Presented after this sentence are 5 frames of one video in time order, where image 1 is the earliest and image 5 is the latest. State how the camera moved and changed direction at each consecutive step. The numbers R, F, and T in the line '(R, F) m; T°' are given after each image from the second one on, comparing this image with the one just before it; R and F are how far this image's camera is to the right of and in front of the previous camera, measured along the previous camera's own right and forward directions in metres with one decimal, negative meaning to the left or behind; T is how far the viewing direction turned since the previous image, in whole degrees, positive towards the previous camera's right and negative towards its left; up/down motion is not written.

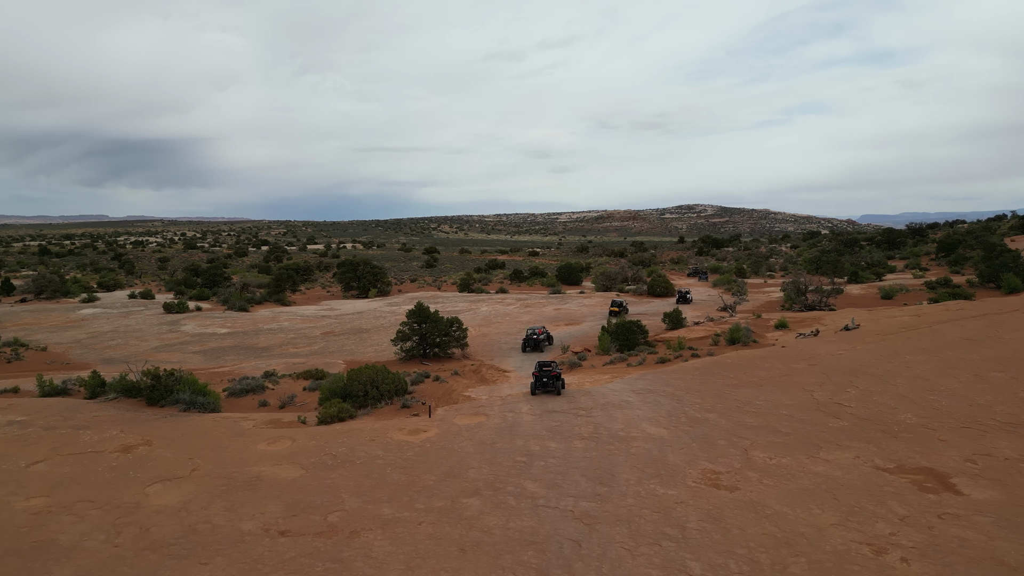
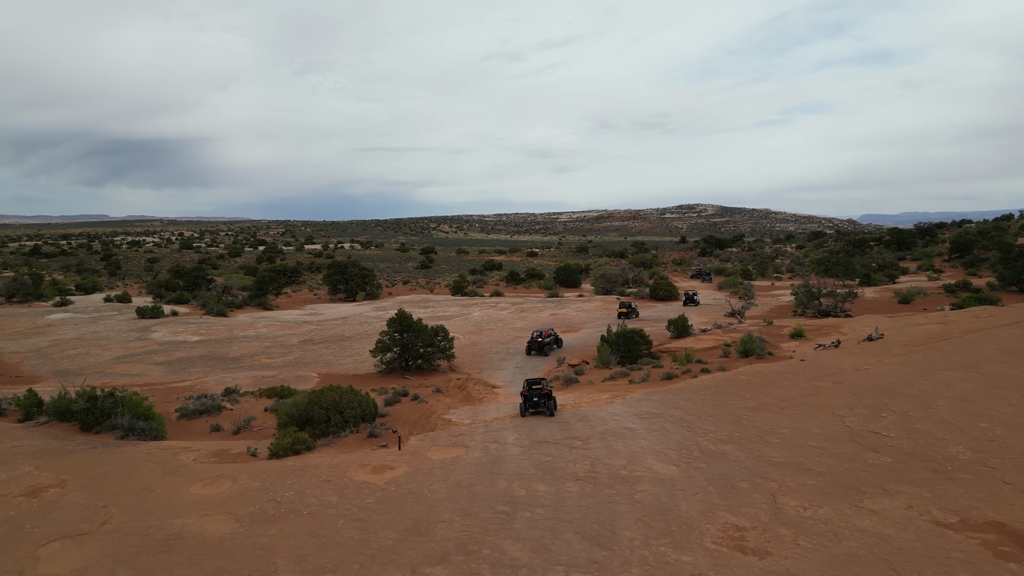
(+0.2, +1.7) m; 0°
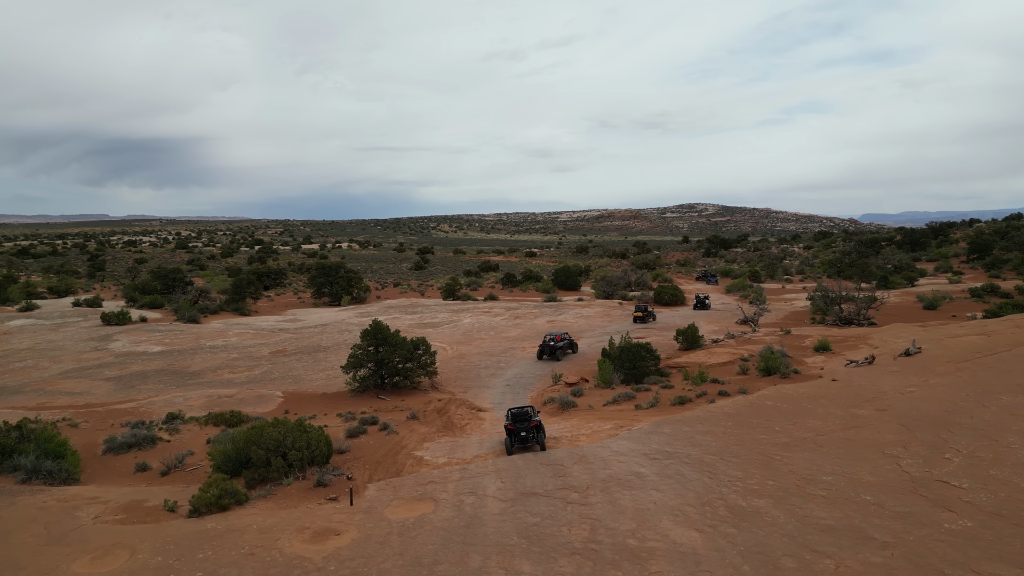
(+0.2, +2.0) m; 0°
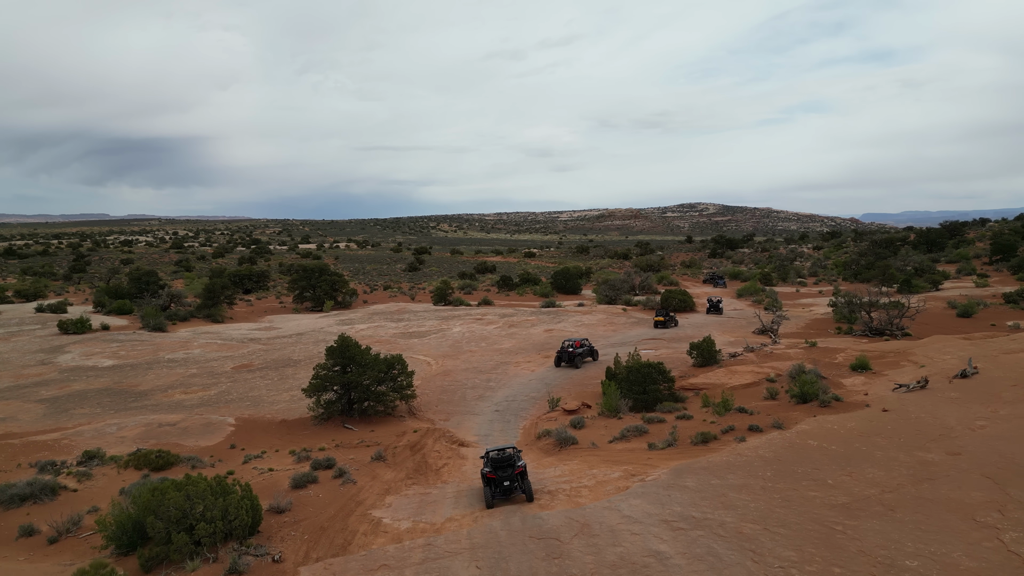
(+0.2, +2.2) m; 0°
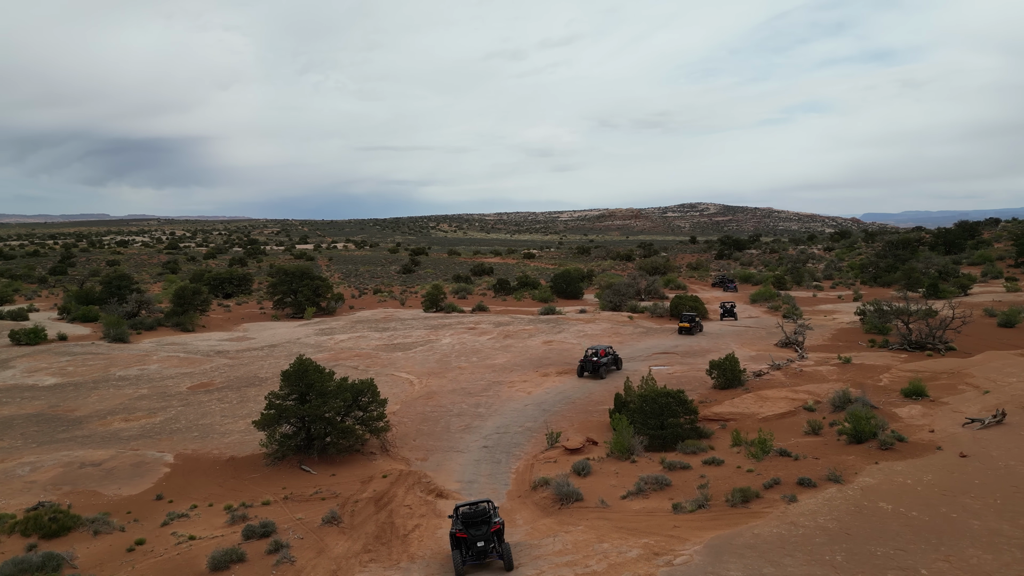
(+0.1, +2.1) m; 0°
